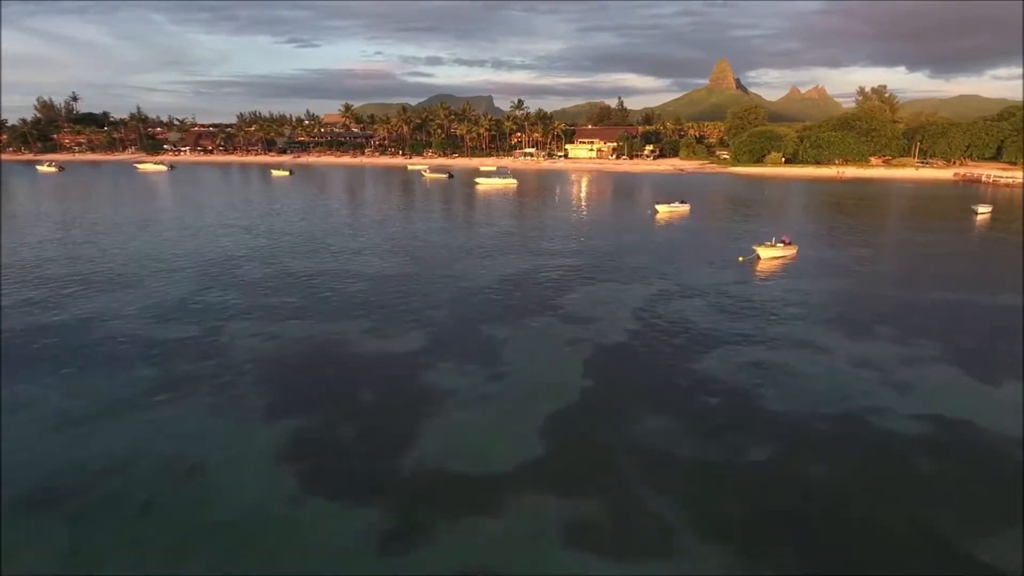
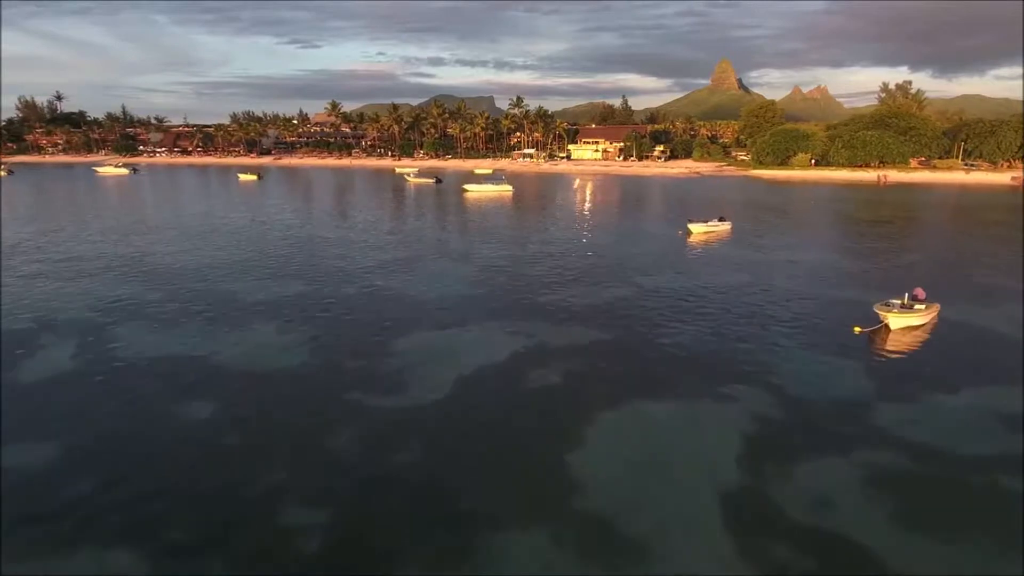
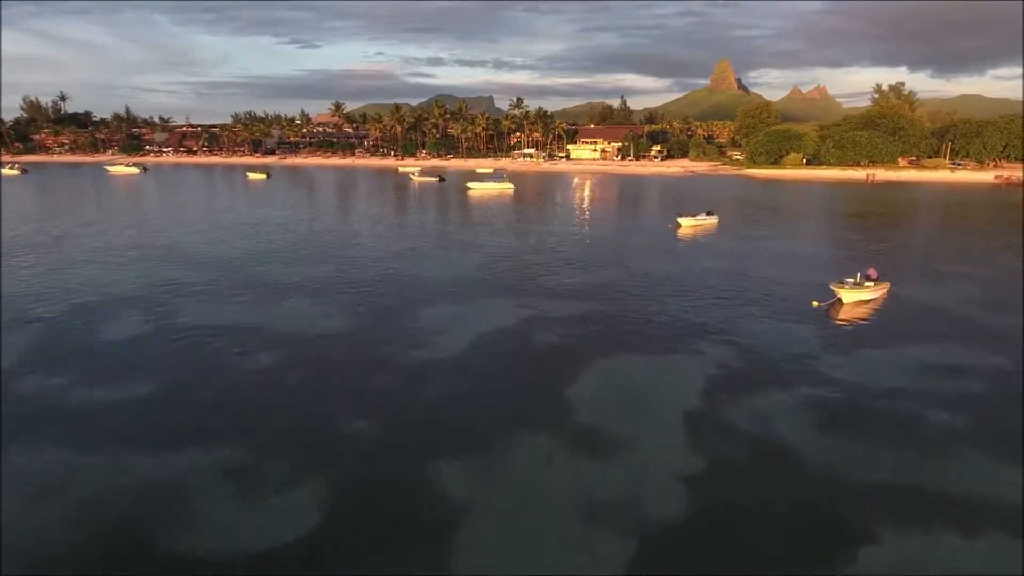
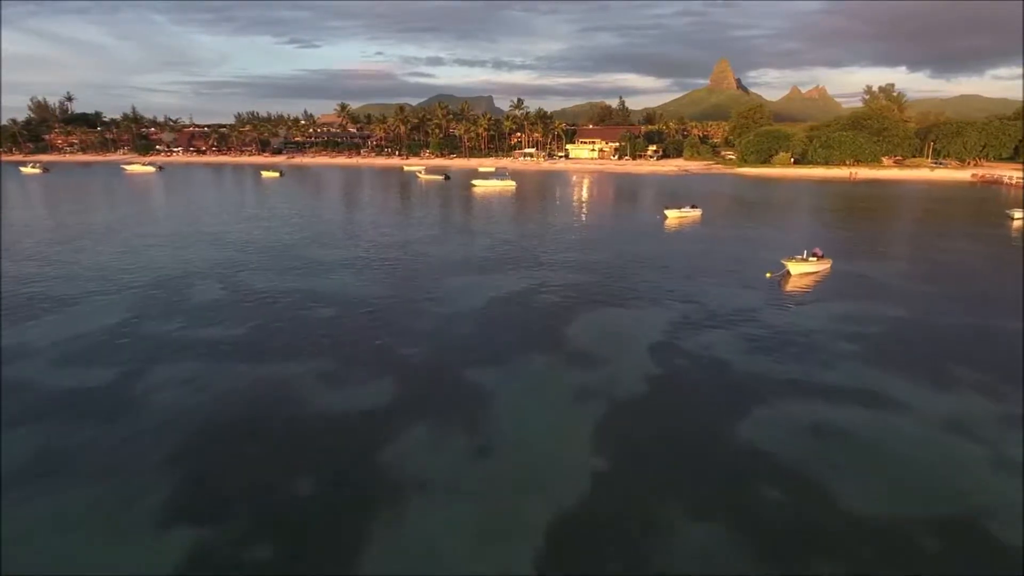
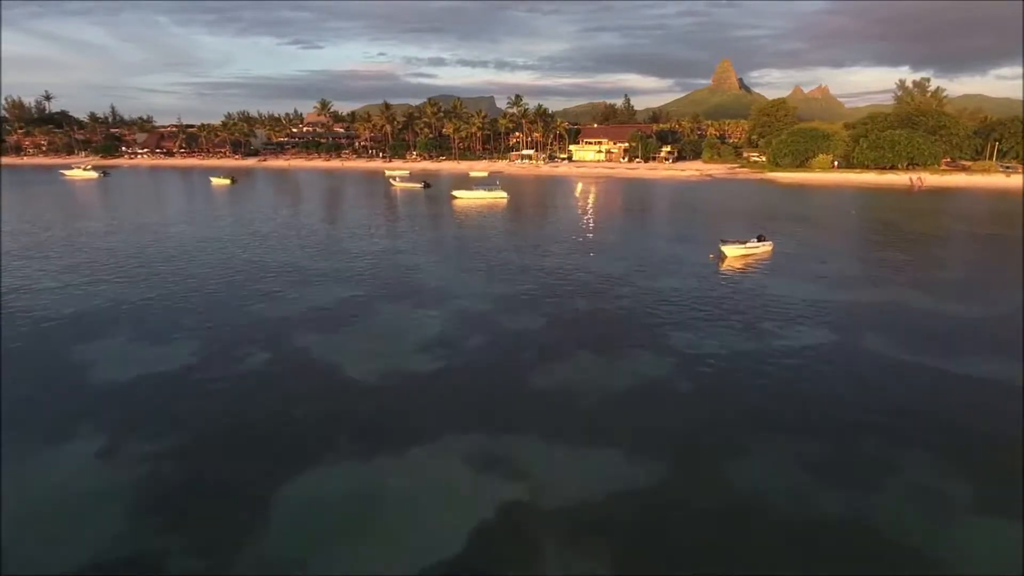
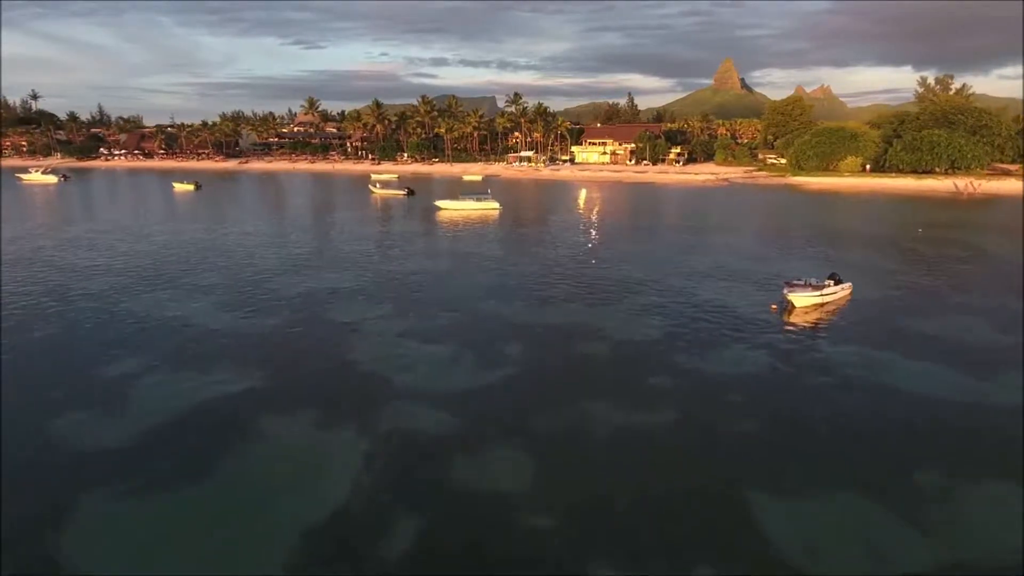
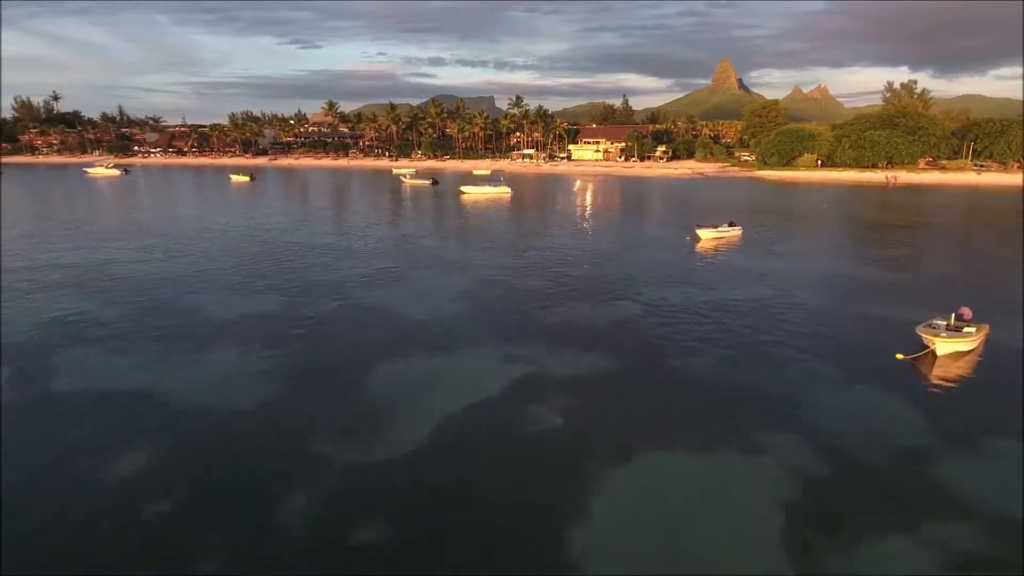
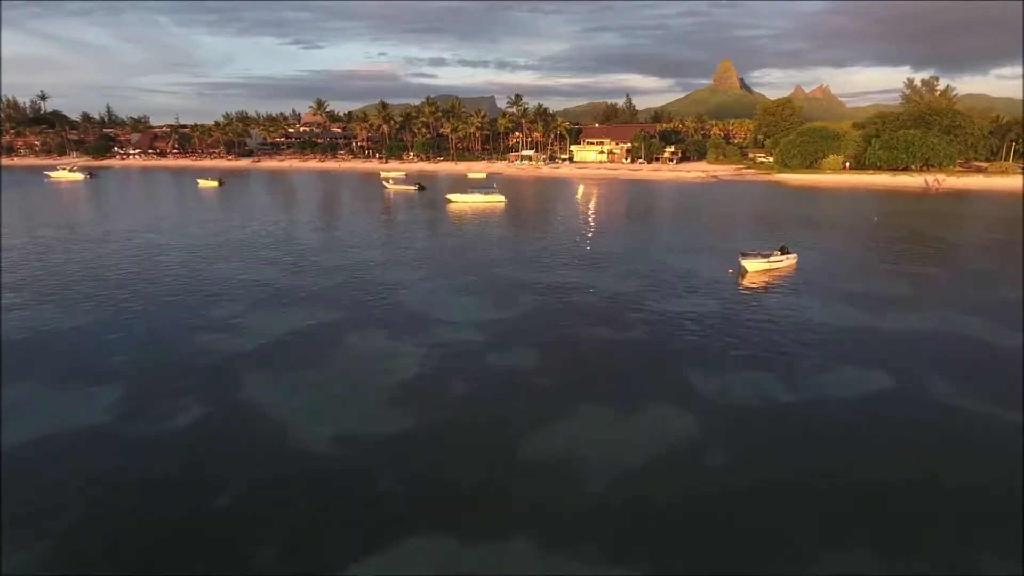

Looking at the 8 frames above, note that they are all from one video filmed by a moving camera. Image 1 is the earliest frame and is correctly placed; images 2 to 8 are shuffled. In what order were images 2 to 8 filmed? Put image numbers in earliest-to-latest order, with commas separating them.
4, 3, 2, 7, 5, 8, 6
